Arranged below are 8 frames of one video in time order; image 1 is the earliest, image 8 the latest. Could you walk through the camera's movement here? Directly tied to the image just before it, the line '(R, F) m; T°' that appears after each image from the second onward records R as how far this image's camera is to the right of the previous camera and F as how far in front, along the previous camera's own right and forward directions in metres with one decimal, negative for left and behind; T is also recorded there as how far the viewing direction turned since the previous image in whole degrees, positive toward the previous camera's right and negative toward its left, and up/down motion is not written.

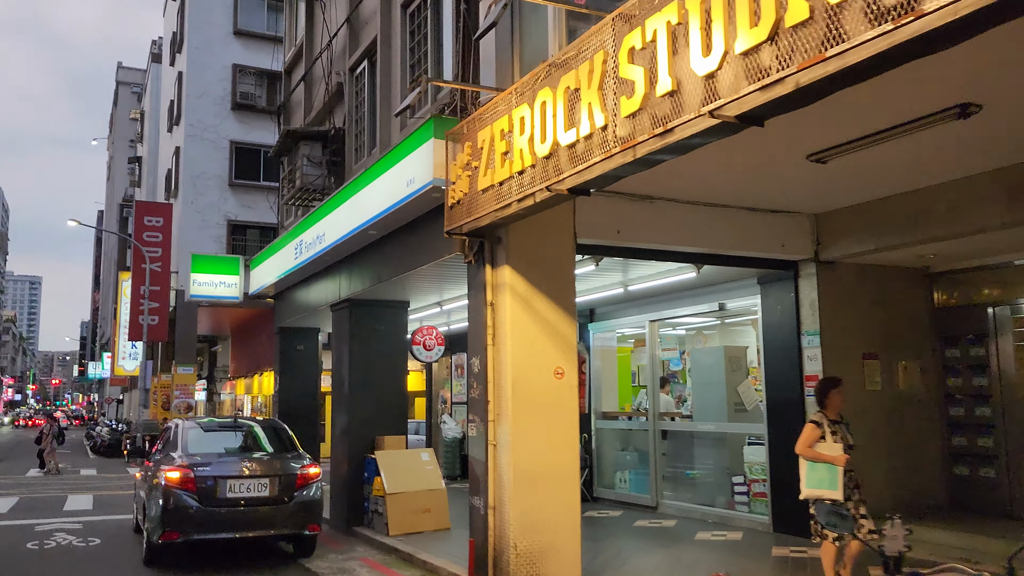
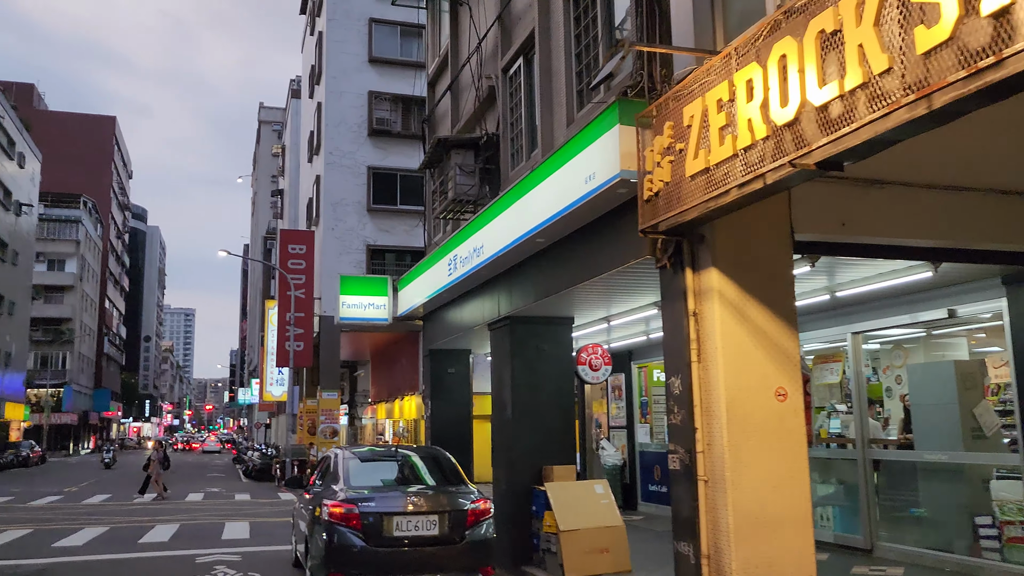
(-0.7, +1.2) m; -8°
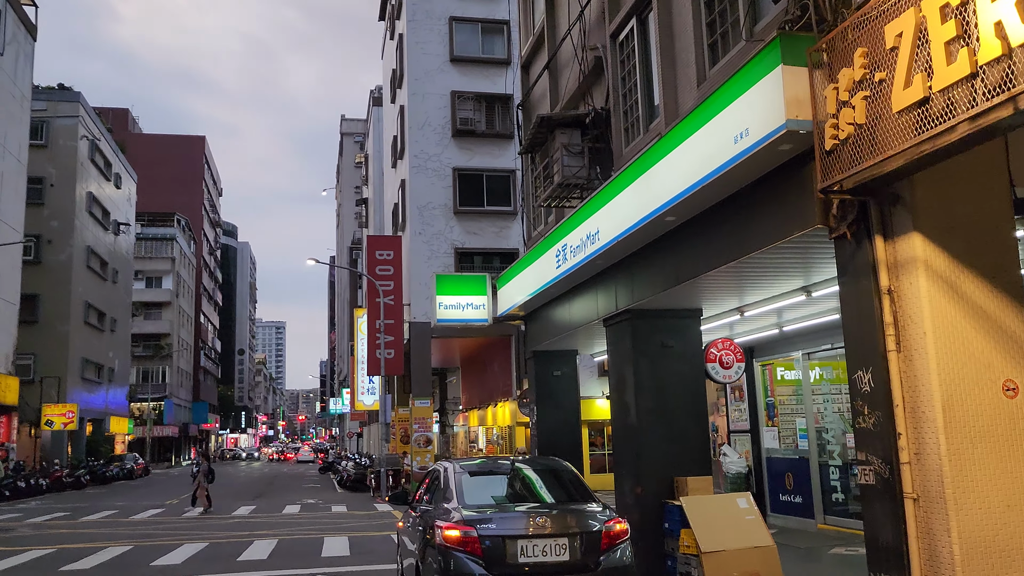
(-0.5, +1.2) m; -5°
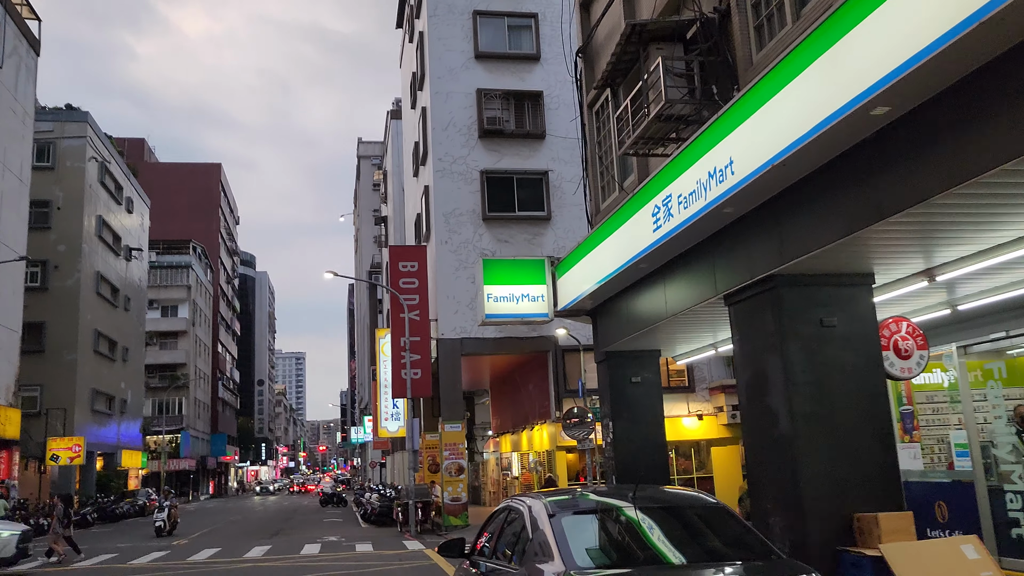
(-0.7, +3.1) m; -1°
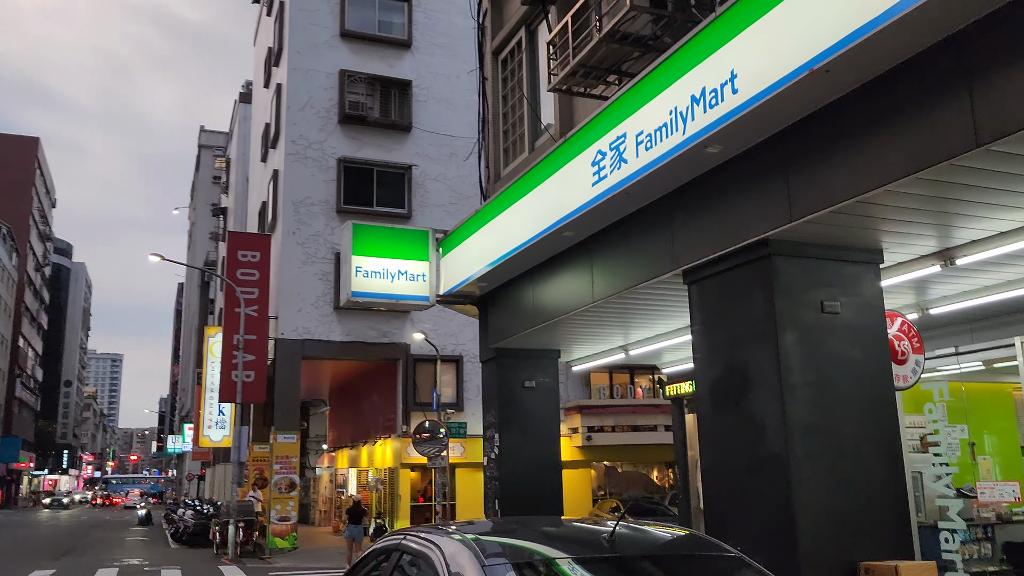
(-0.4, +2.3) m; +10°
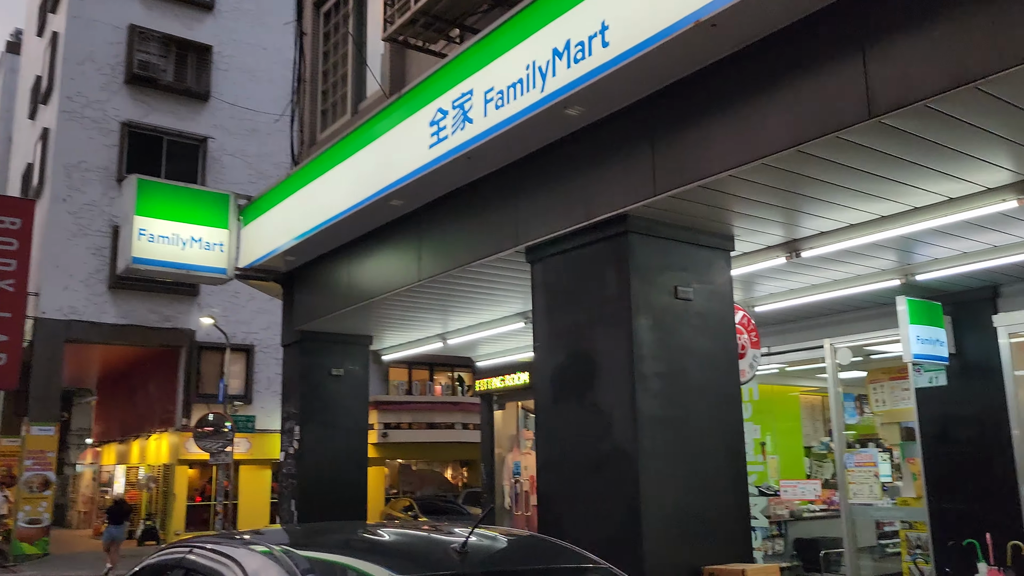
(-0.2, +0.8) m; +13°
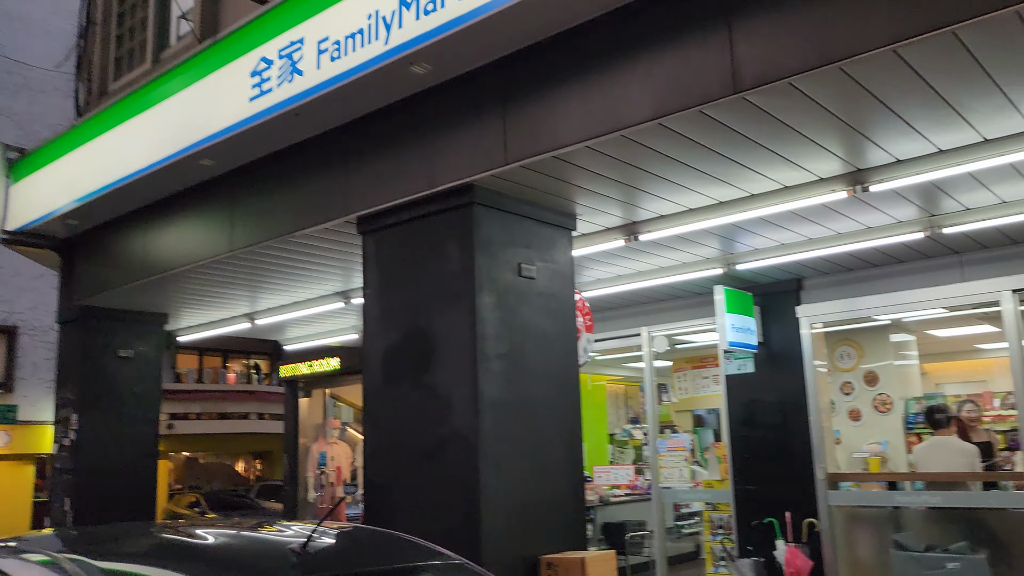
(-0.2, +0.4) m; +13°
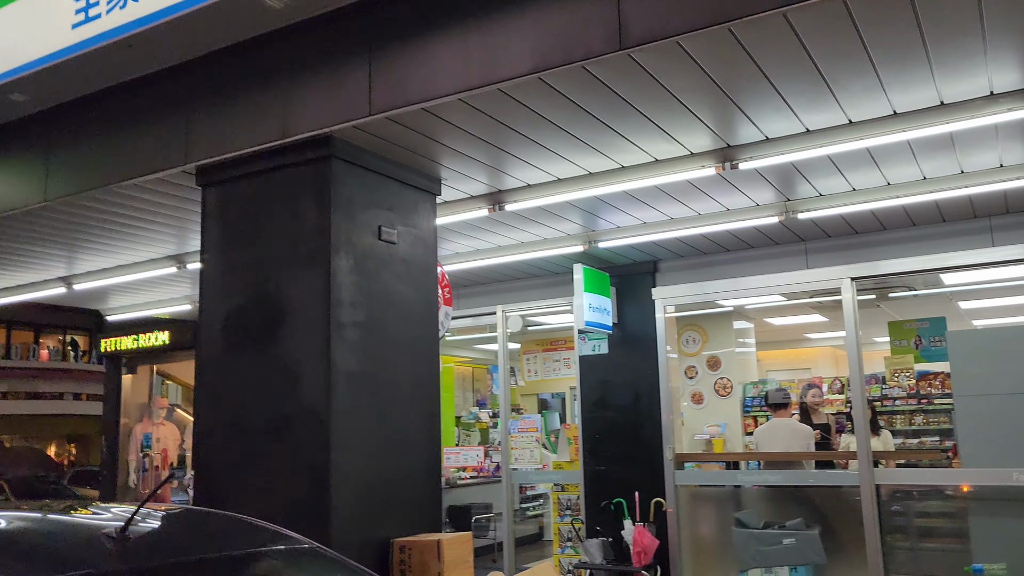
(-0.1, +0.3) m; +10°
